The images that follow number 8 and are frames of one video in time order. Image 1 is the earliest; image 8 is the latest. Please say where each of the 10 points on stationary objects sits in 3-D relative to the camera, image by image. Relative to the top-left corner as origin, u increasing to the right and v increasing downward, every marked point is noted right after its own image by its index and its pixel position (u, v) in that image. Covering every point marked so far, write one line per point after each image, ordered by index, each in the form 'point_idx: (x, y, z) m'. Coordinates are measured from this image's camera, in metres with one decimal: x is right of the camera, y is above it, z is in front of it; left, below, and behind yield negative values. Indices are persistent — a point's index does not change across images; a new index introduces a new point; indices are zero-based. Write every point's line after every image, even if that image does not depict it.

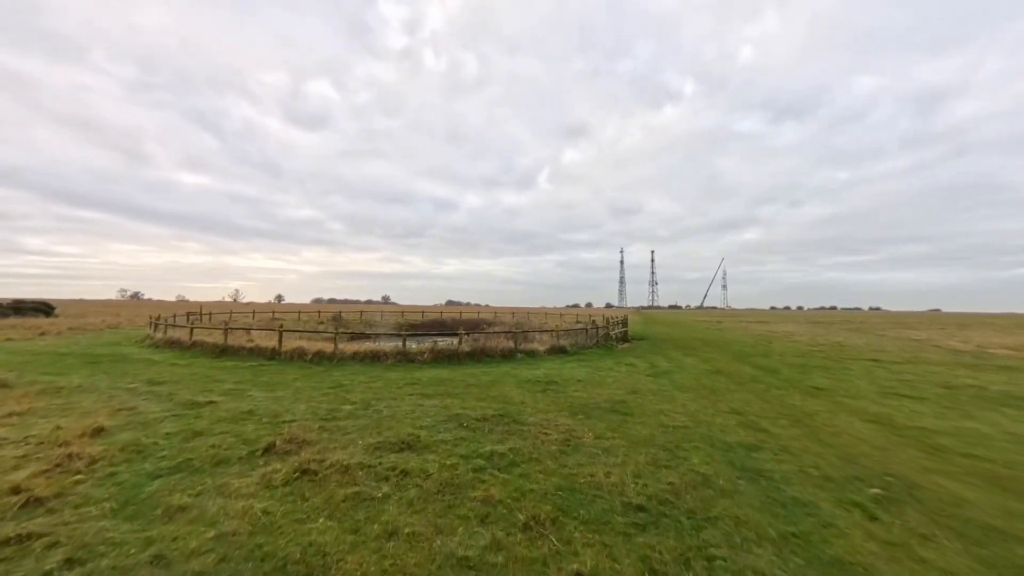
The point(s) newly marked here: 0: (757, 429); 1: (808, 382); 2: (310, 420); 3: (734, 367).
0: (+5.1, -2.9, +9.1) m
1: (+9.8, -3.1, +14.5) m
2: (-4.5, -3.0, +9.8) m
3: (+9.0, -3.2, +17.8) m
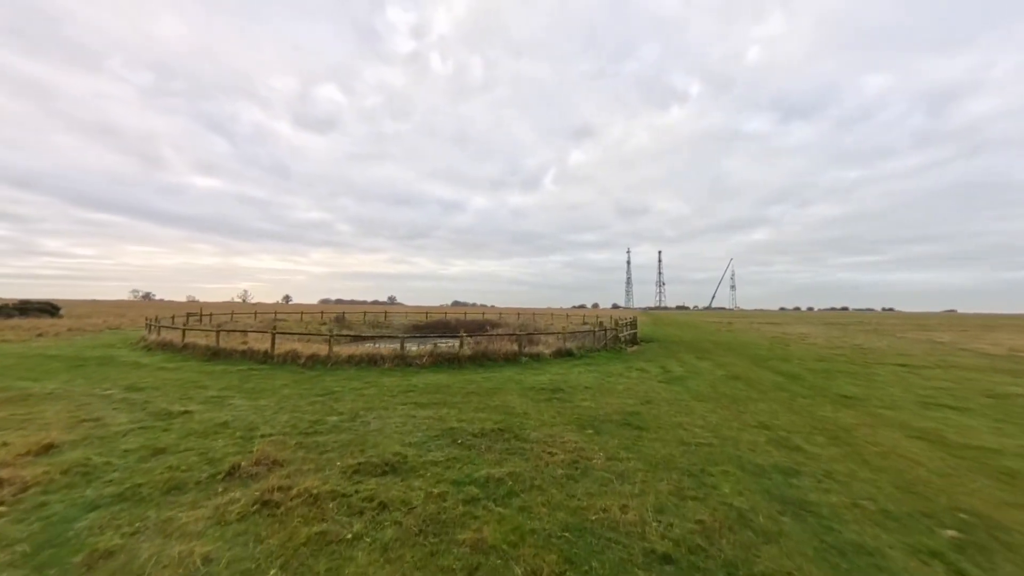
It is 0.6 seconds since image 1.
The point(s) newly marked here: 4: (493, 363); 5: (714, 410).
0: (+5.1, -2.9, +8.0) m
1: (+9.8, -3.1, +13.3) m
2: (-4.5, -3.0, +8.8) m
3: (+9.2, -3.2, +16.6) m
4: (-0.8, -3.3, +19.1) m
5: (+5.0, -3.0, +10.8) m
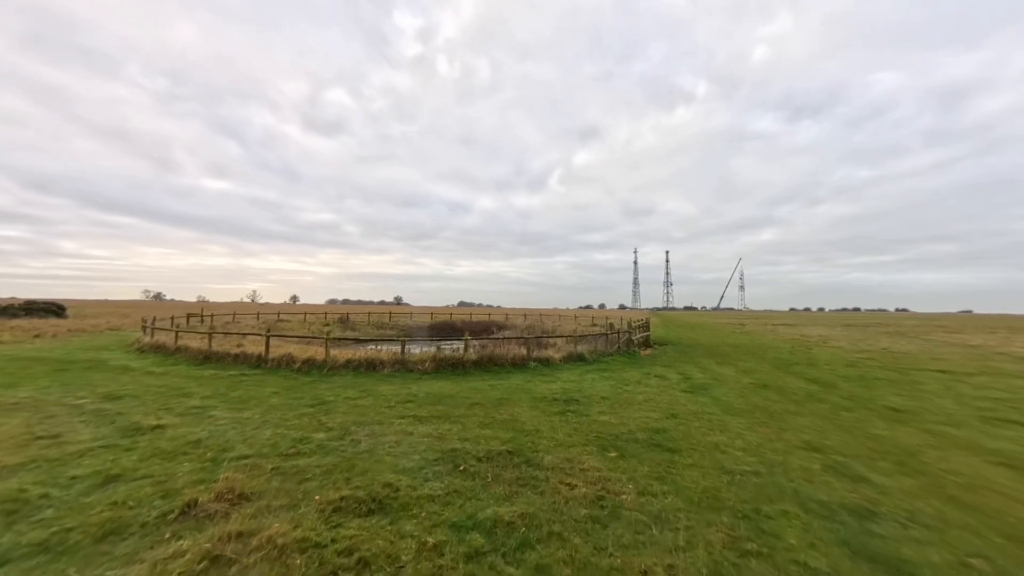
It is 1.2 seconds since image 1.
0: (+5.3, -2.9, +6.7) m
1: (+10.1, -3.1, +12.0) m
2: (-4.3, -3.0, +7.7) m
3: (+9.5, -3.2, +15.3) m
4: (-0.5, -3.3, +17.9) m
5: (+5.2, -3.0, +9.5) m
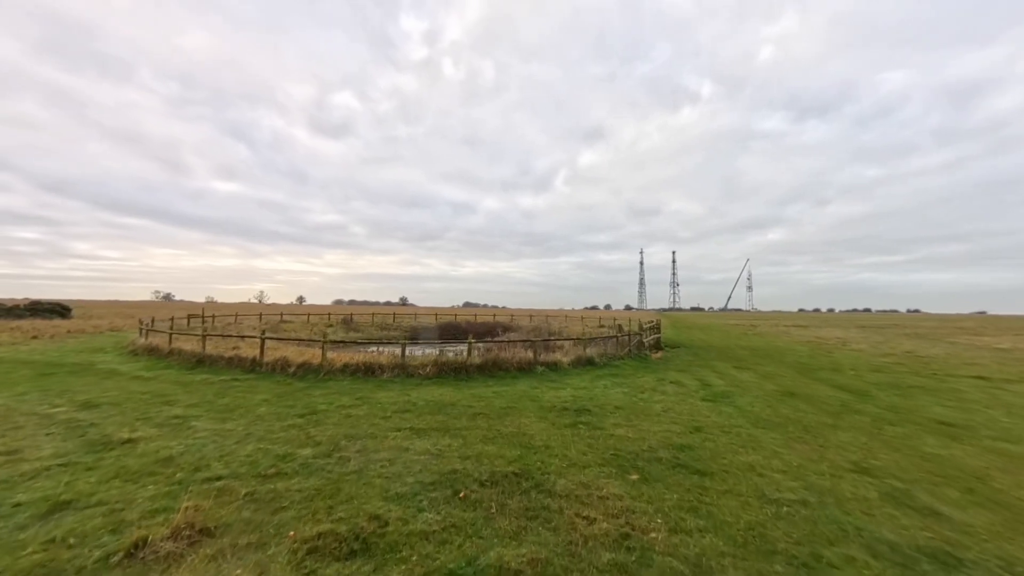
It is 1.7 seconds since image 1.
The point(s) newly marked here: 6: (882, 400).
0: (+5.4, -2.9, +5.7) m
1: (+10.3, -3.1, +10.9) m
2: (-4.2, -3.0, +6.8) m
3: (+9.7, -3.3, +14.3) m
4: (-0.3, -3.3, +17.0) m
5: (+5.3, -3.0, +8.5) m
6: (+10.5, -3.2, +12.5) m
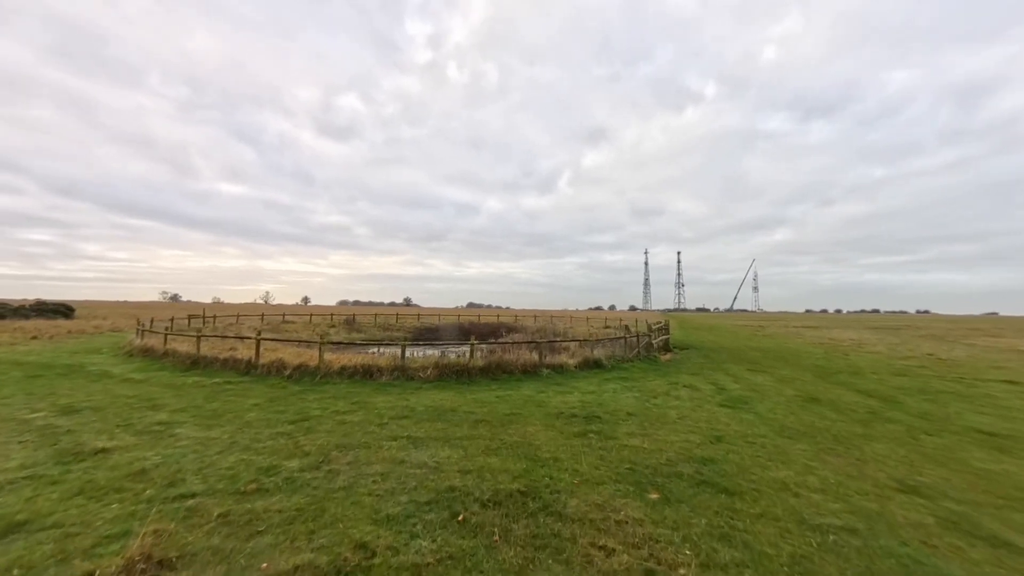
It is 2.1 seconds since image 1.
0: (+5.5, -2.9, +5.0) m
1: (+10.4, -3.1, +10.1) m
2: (-4.1, -2.9, +6.1) m
3: (+9.8, -3.2, +13.5) m
4: (-0.1, -3.3, +16.3) m
5: (+5.4, -3.0, +7.8) m
6: (+10.7, -3.1, +11.7) m
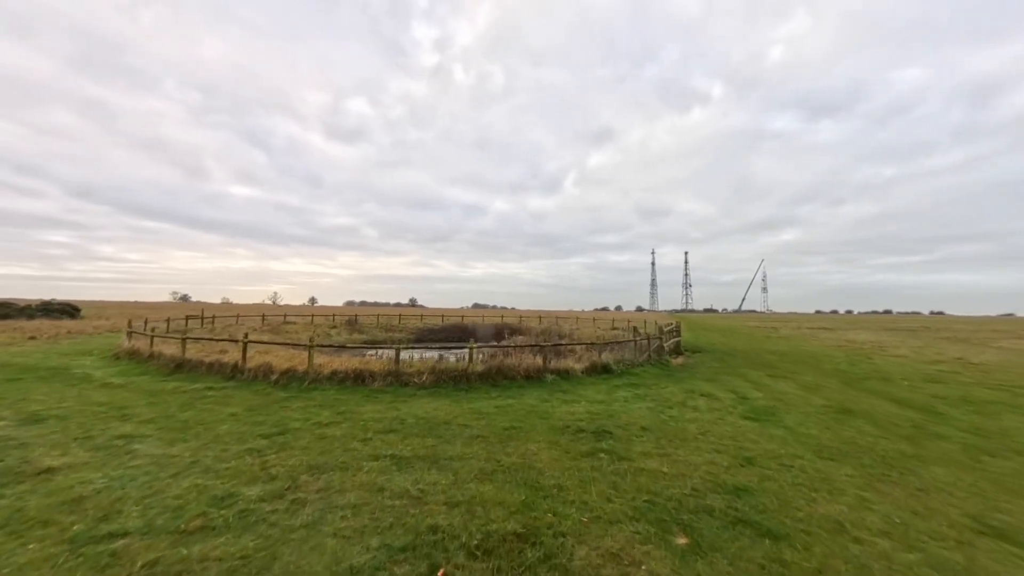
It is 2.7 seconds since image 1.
0: (+5.4, -2.8, +3.8) m
1: (+10.4, -3.1, +8.9) m
2: (-4.2, -2.9, +5.1) m
3: (+9.8, -3.2, +12.2) m
4: (0.0, -3.3, +15.2) m
5: (+5.3, -2.9, +6.6) m
6: (+10.7, -3.1, +10.4) m
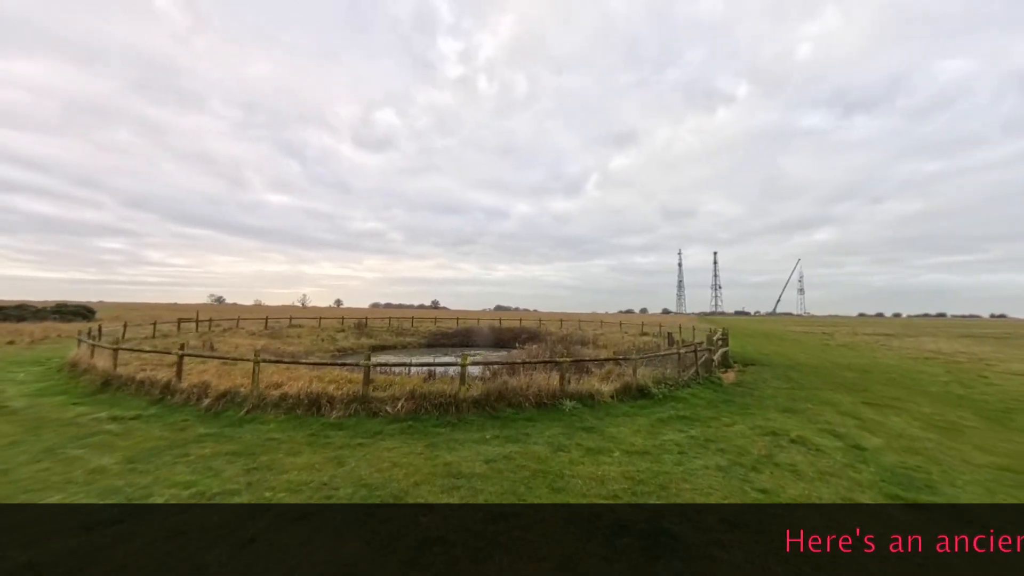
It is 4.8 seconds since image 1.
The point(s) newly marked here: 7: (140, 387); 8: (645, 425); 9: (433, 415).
0: (+4.9, -2.7, -0.3) m
1: (+10.2, -3.0, +4.5) m
2: (-4.6, -2.8, +1.4) m
3: (+9.8, -3.1, +7.9) m
4: (+0.1, -3.2, +11.3) m
5: (+5.0, -2.8, +2.4) m
6: (+10.6, -3.0, +6.0) m
7: (-10.9, -2.8, +12.8) m
8: (+3.1, -3.2, +10.2) m
9: (-2.0, -3.2, +10.9) m
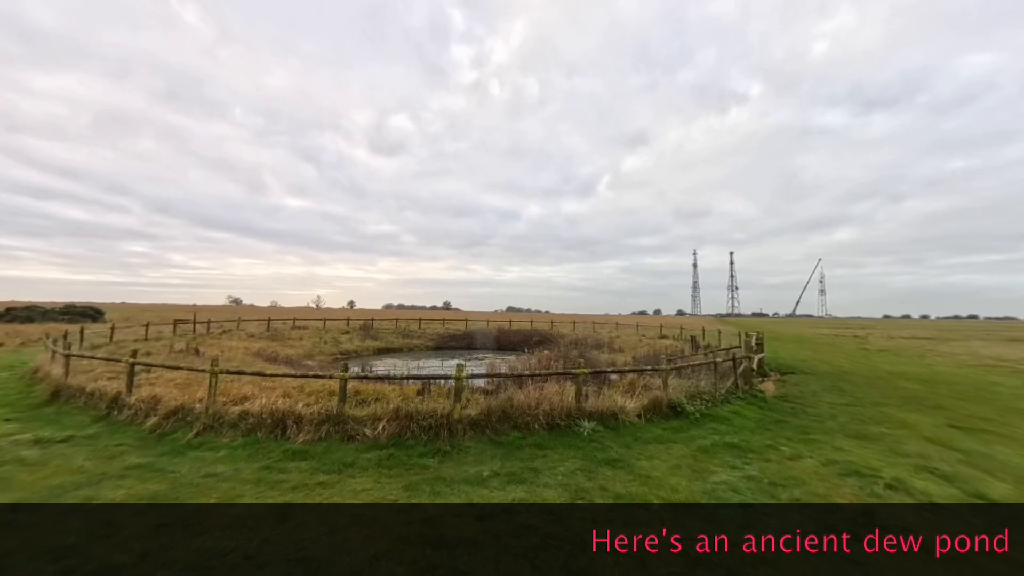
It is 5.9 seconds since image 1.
0: (+4.7, -2.6, -2.5) m
1: (+10.1, -2.9, +2.2) m
2: (-4.7, -2.7, -0.5) m
3: (+9.8, -3.0, +5.5) m
4: (+0.2, -3.1, +9.3) m
5: (+4.9, -2.7, +0.2) m
6: (+10.5, -2.9, +3.7) m
7: (-10.7, -2.8, +11.1) m
8: (+3.2, -3.1, +8.1) m
9: (-1.9, -3.1, +8.9) m
